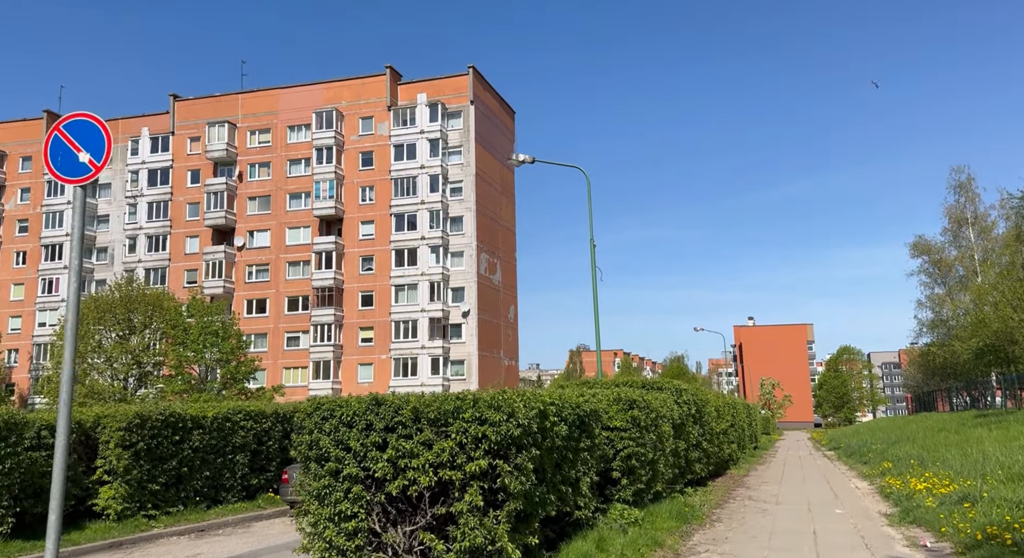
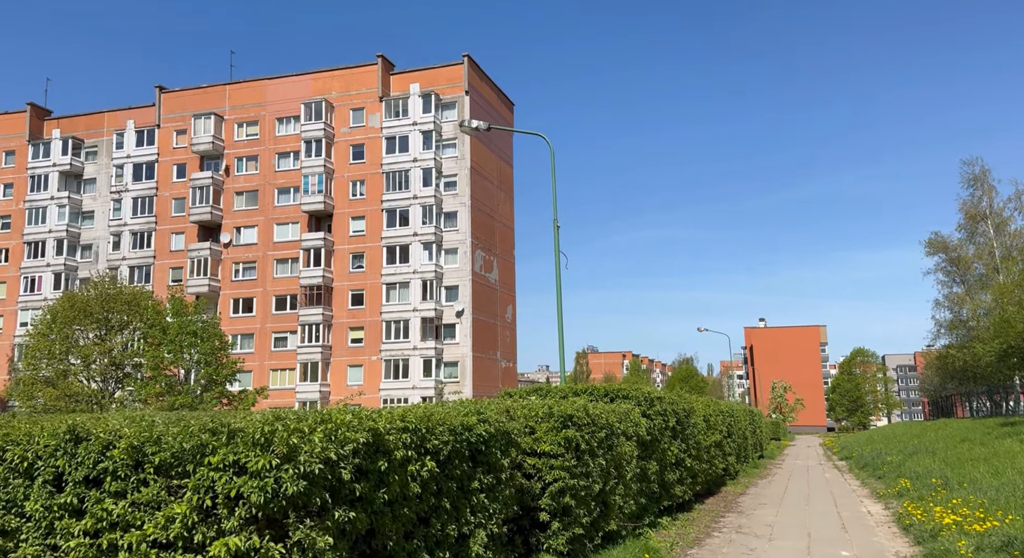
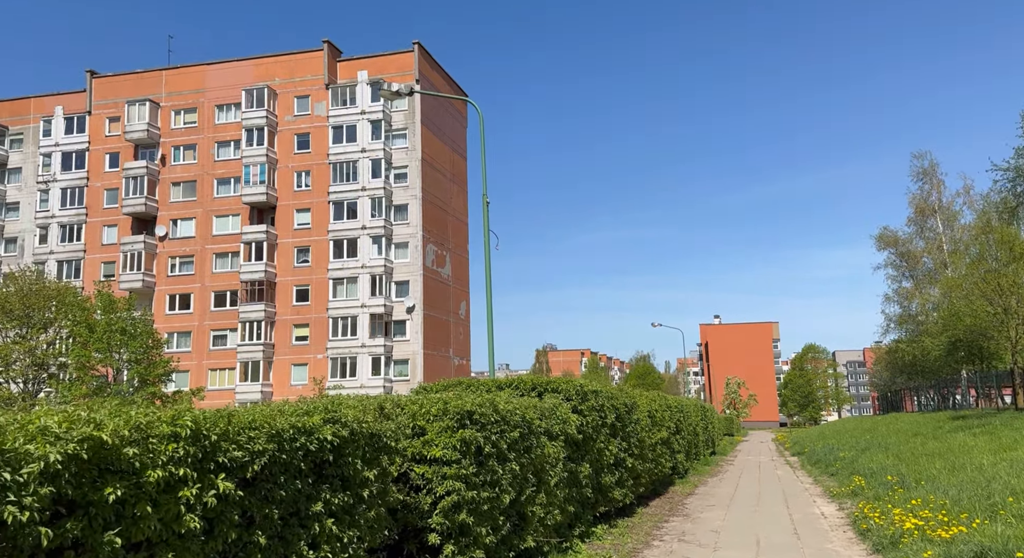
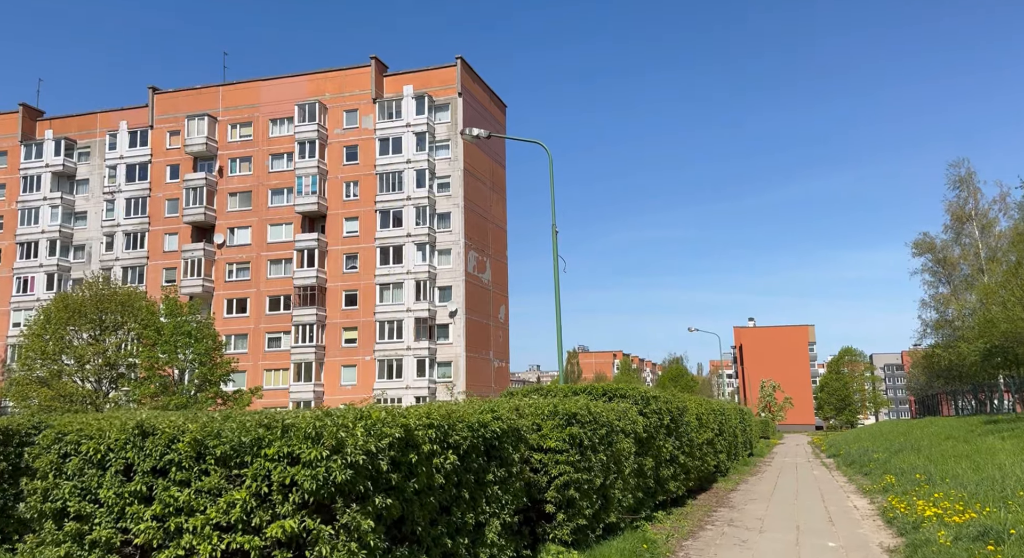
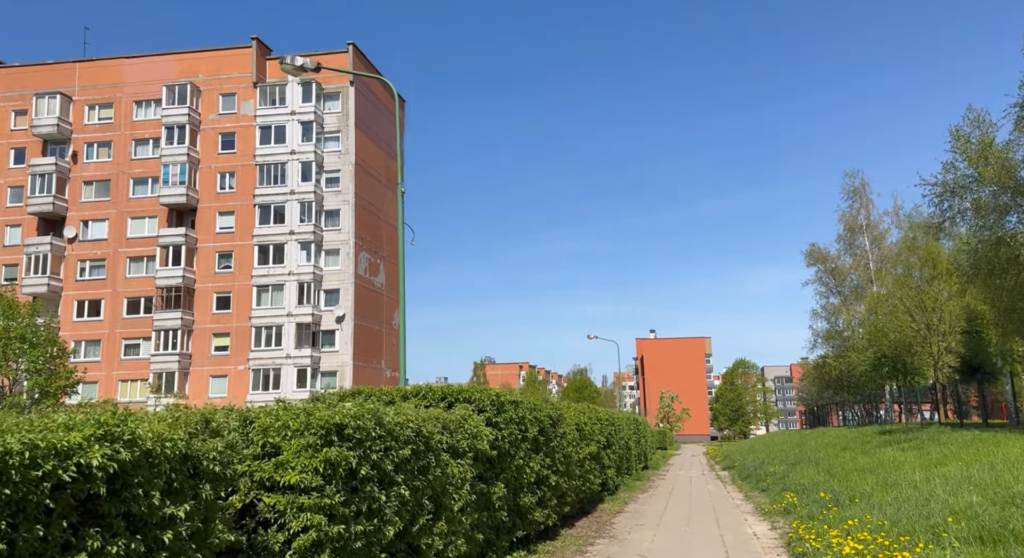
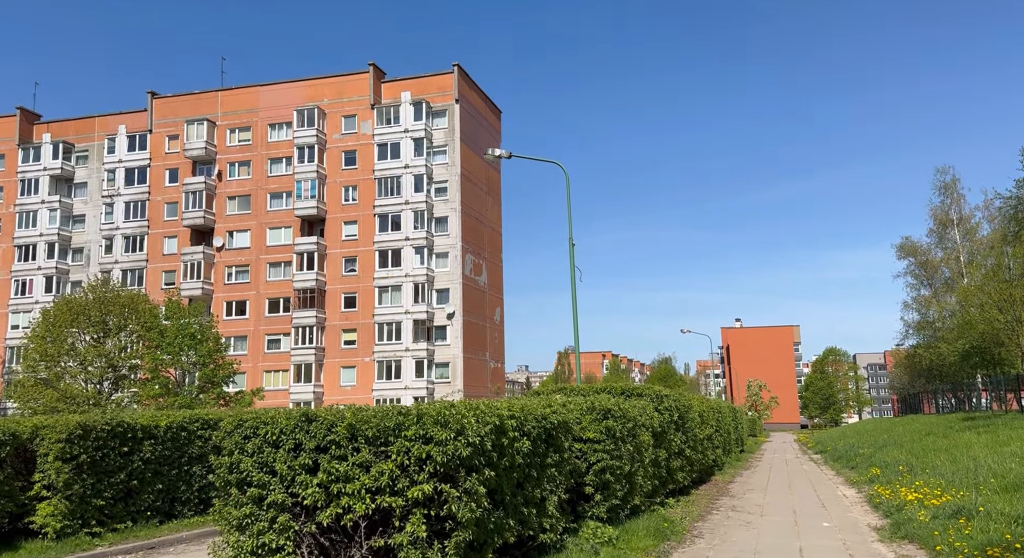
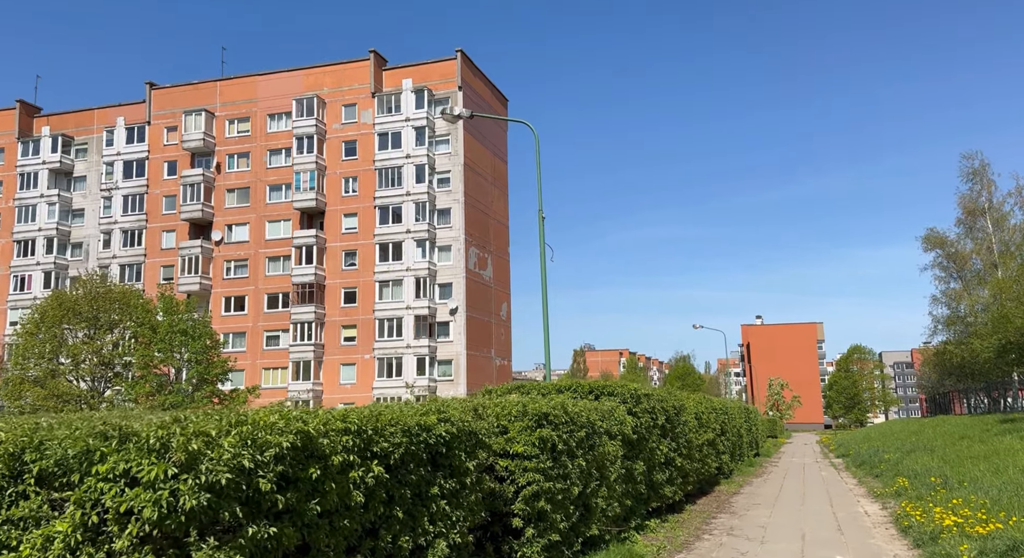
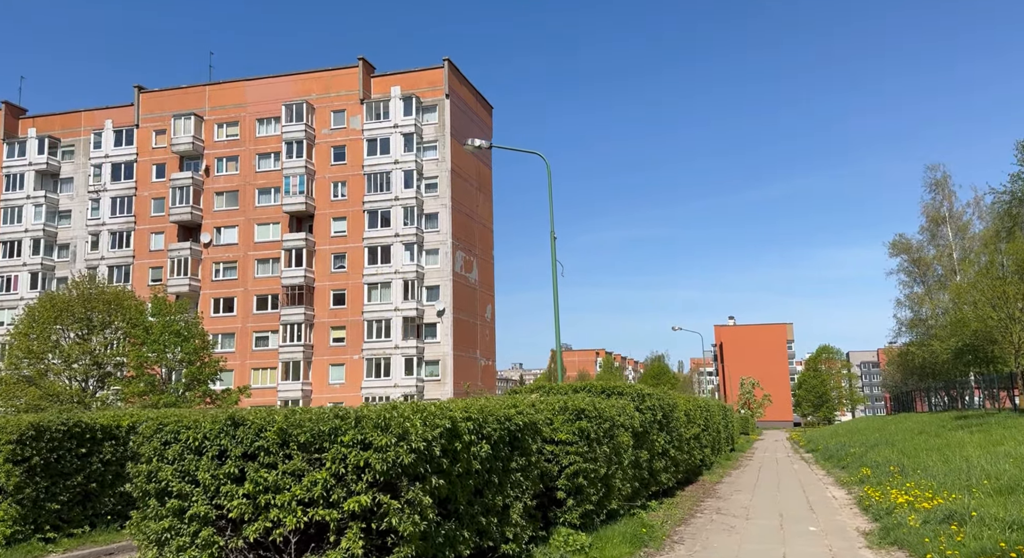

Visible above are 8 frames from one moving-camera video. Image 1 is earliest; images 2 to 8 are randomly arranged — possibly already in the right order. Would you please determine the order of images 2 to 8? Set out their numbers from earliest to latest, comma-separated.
6, 8, 4, 2, 7, 3, 5
